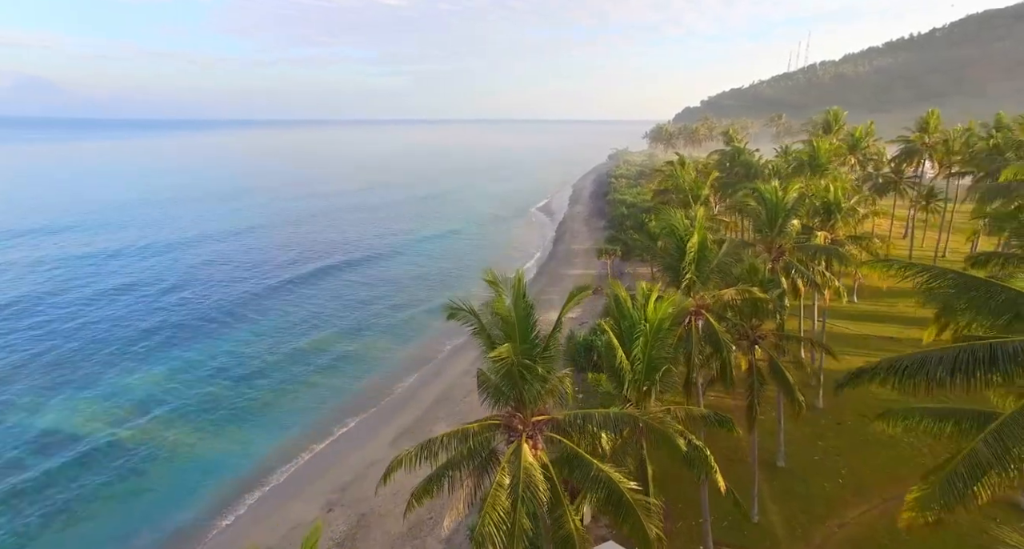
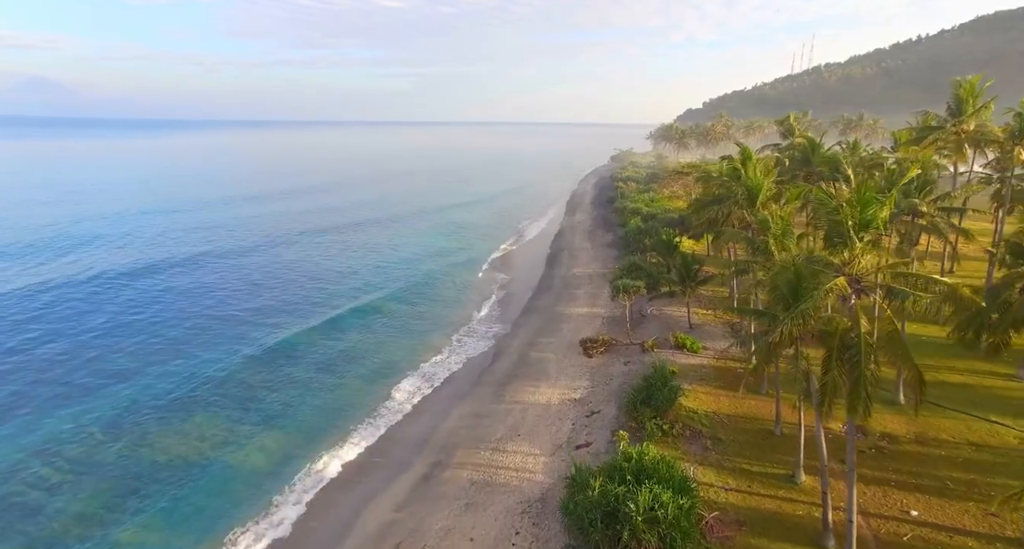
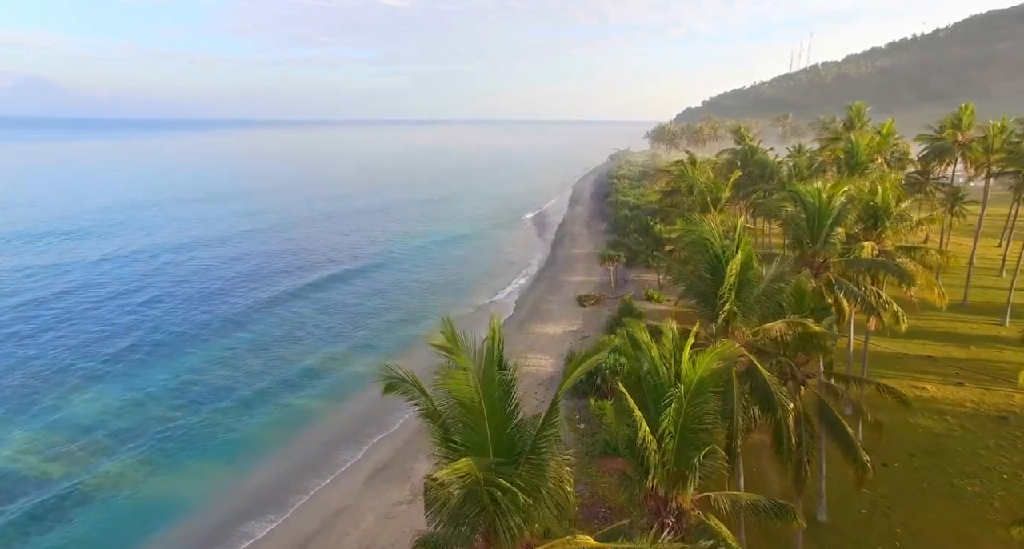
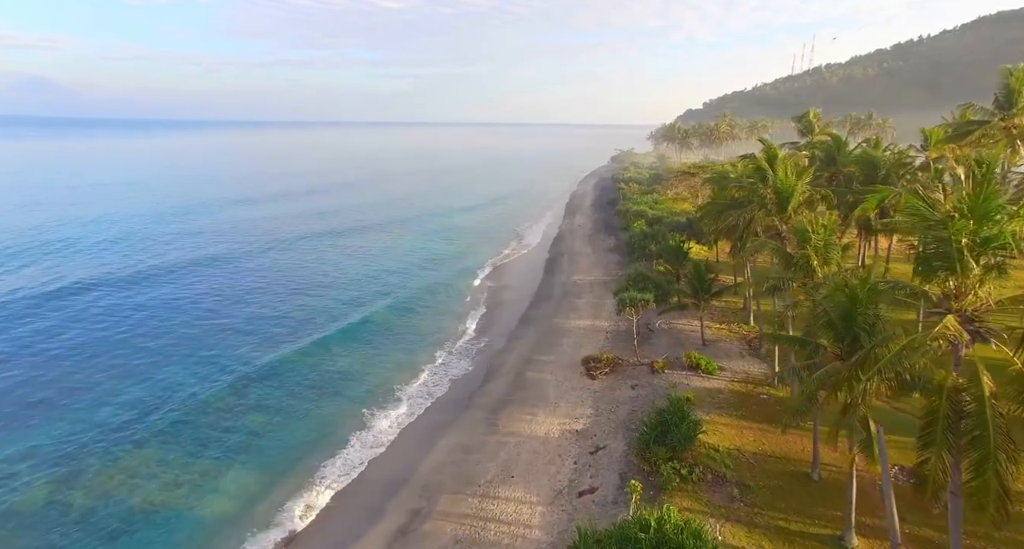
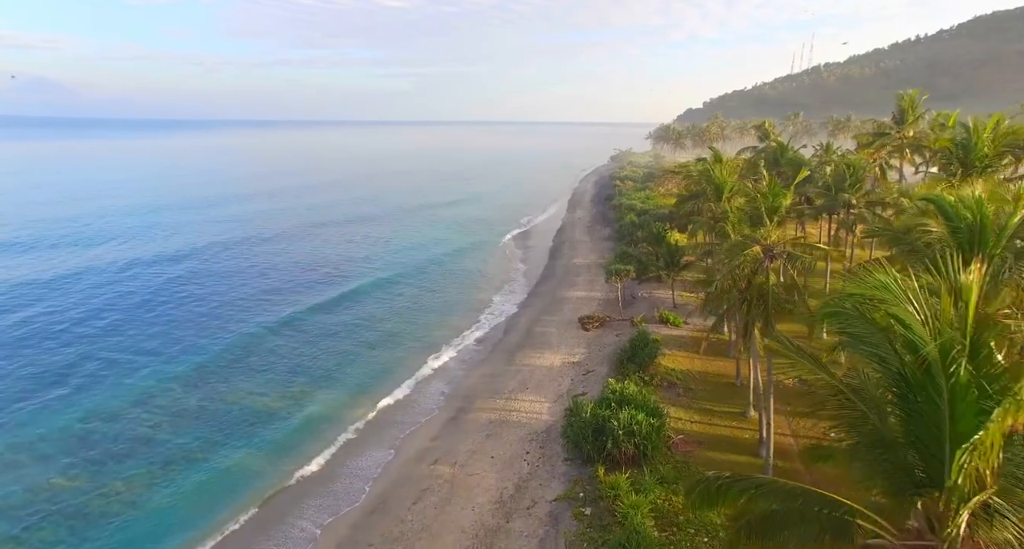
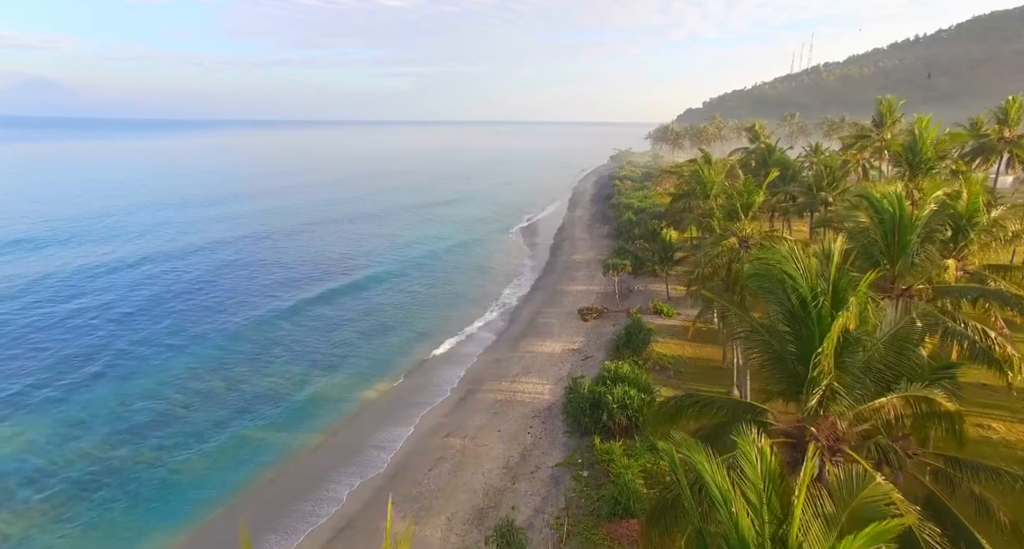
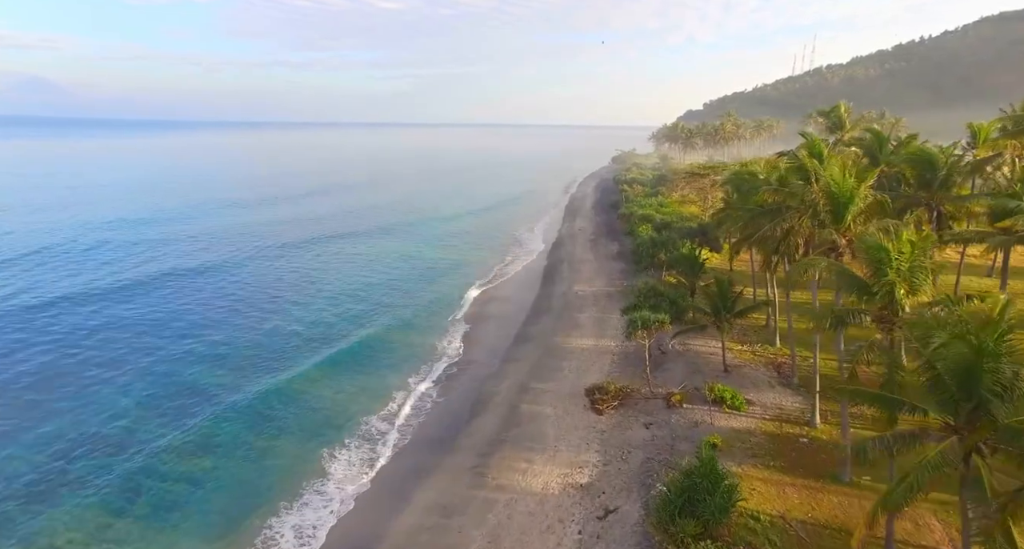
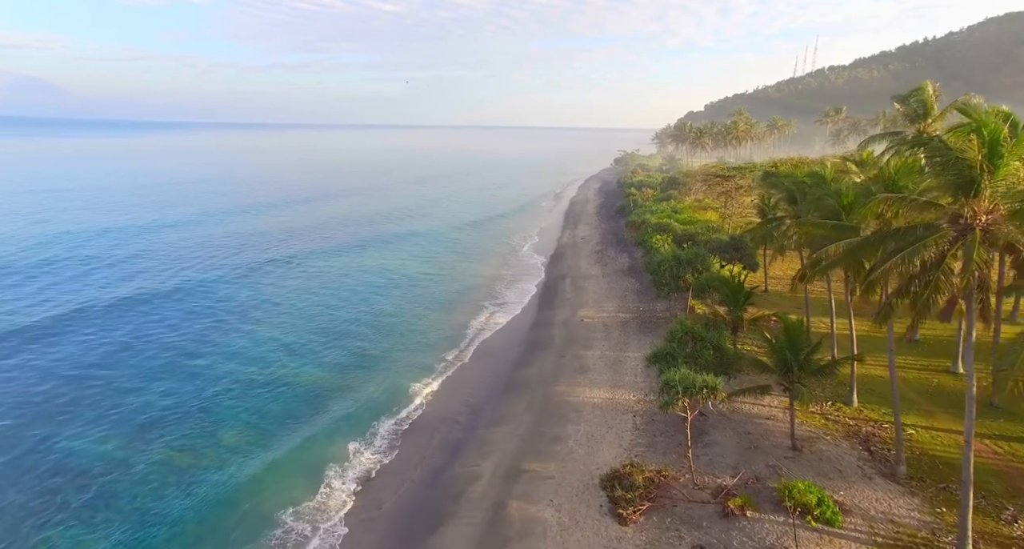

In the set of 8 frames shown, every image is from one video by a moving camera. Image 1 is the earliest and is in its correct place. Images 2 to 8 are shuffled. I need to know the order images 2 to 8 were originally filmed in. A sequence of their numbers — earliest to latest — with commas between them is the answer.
3, 6, 5, 2, 4, 7, 8
